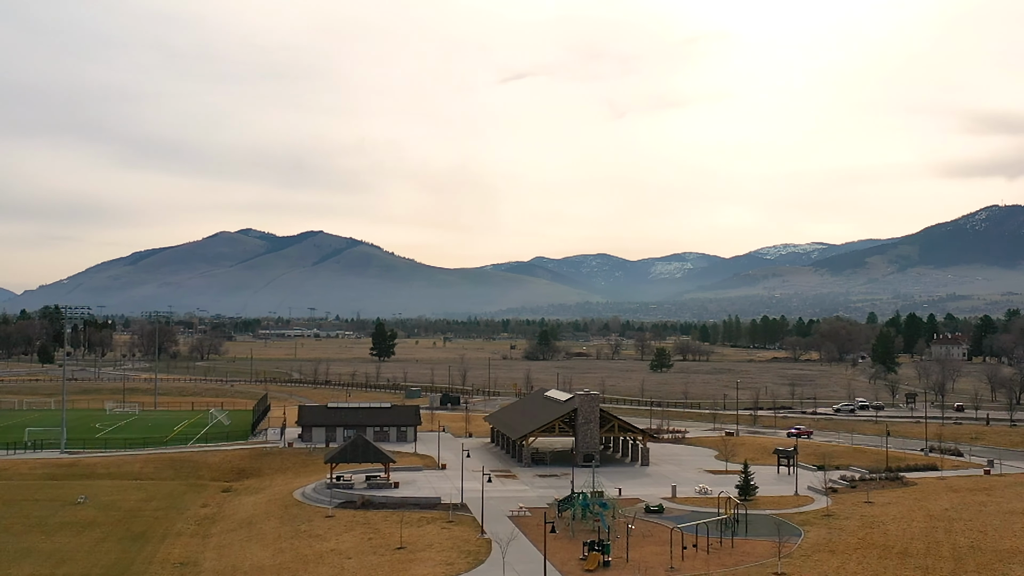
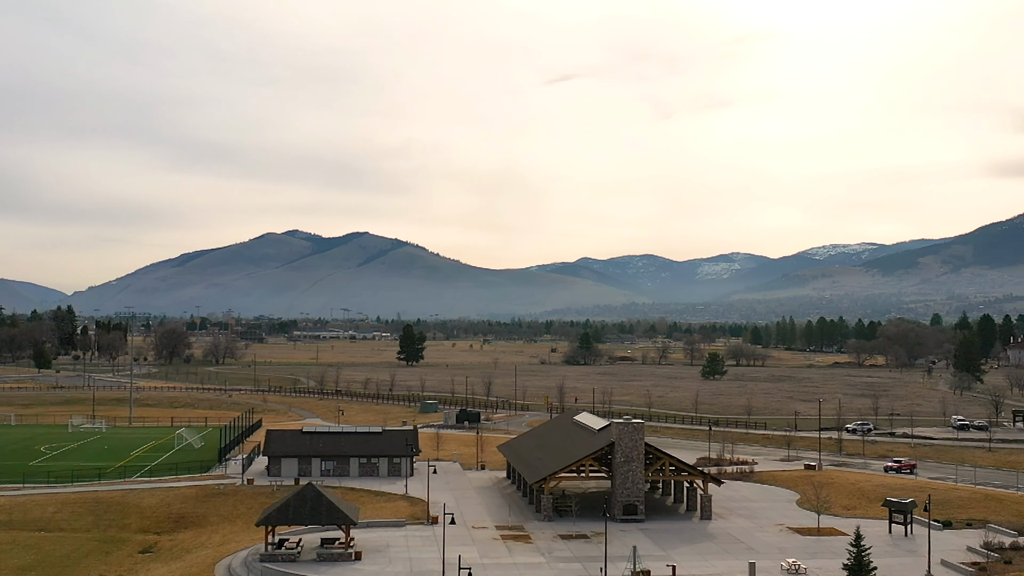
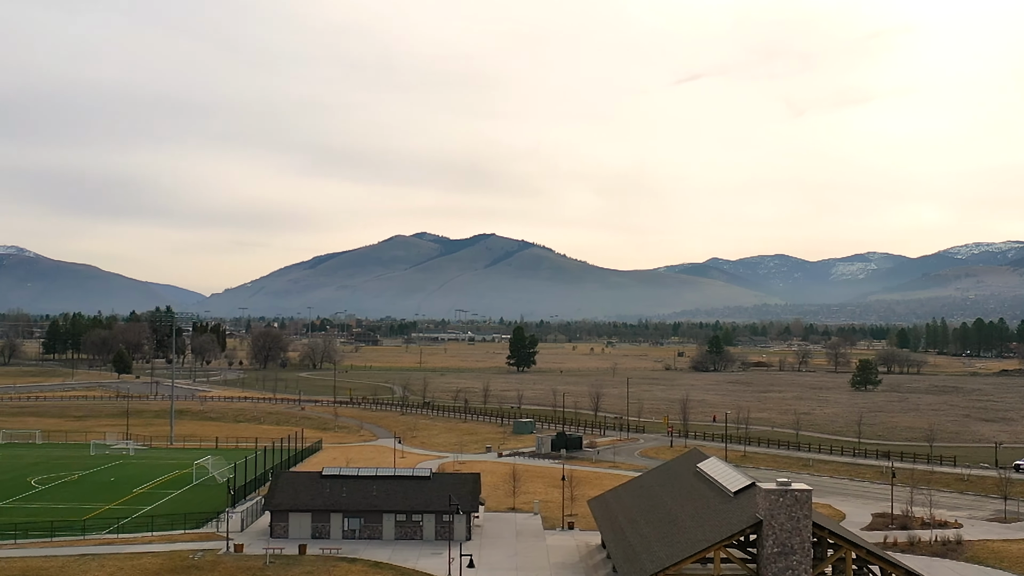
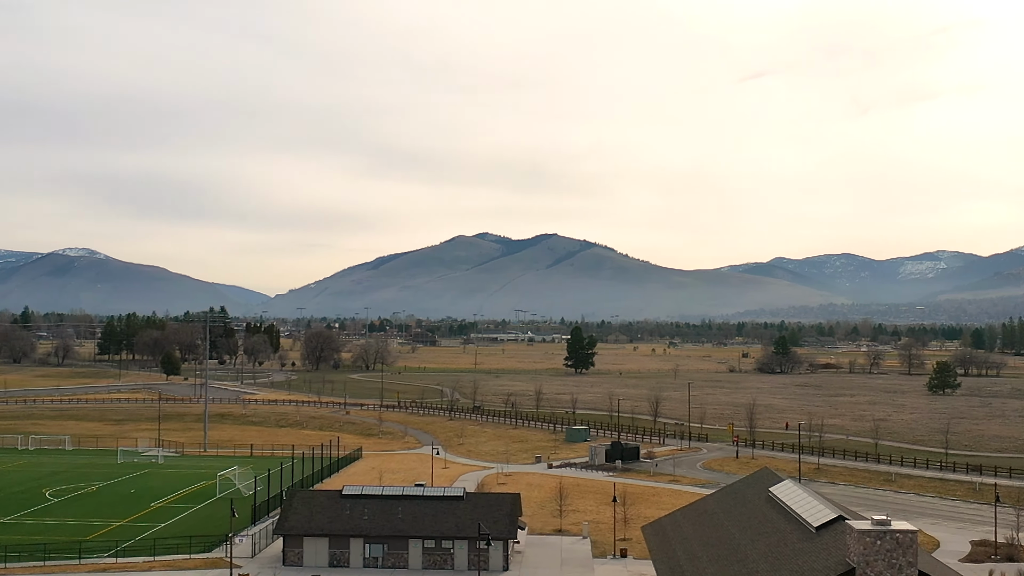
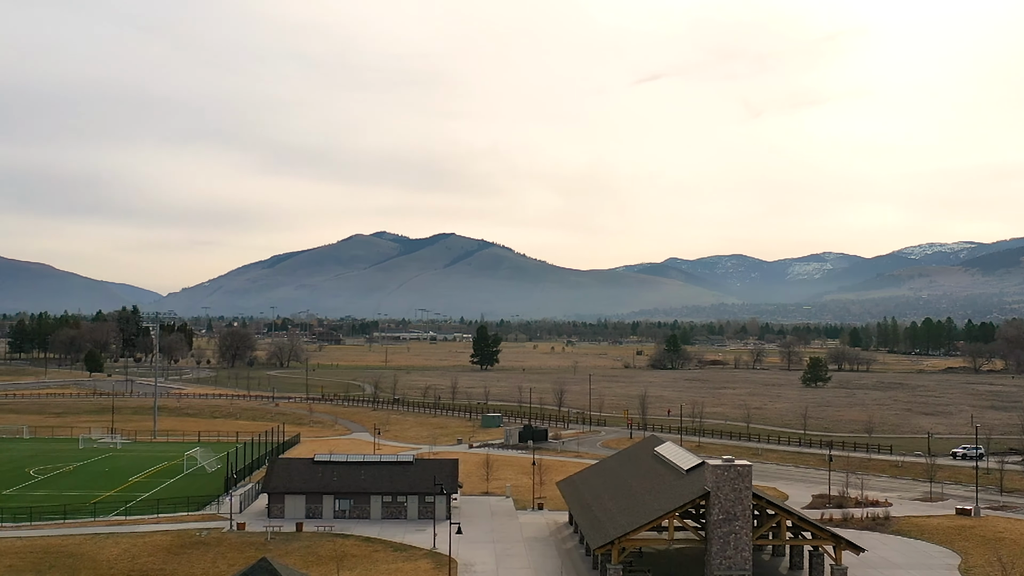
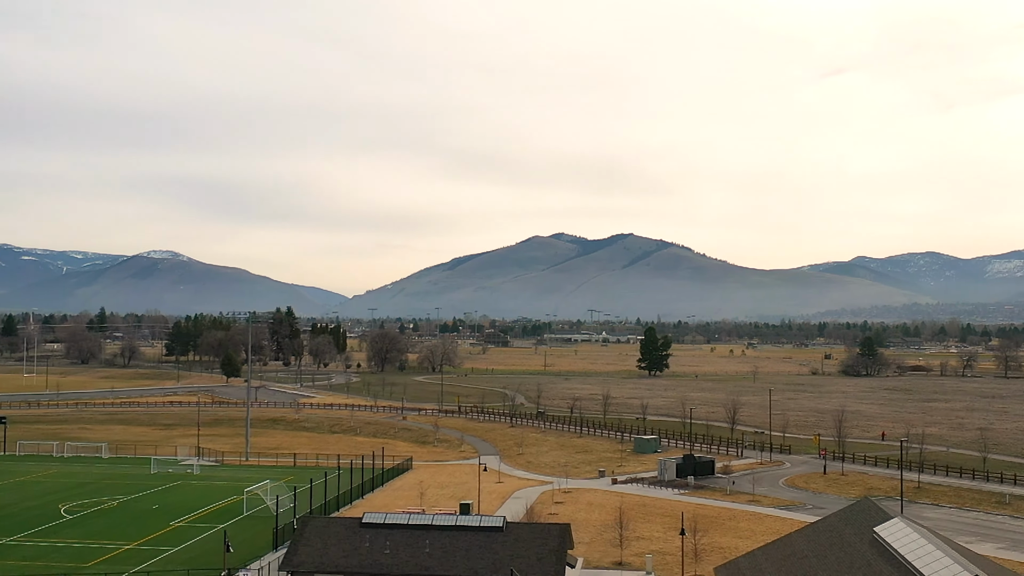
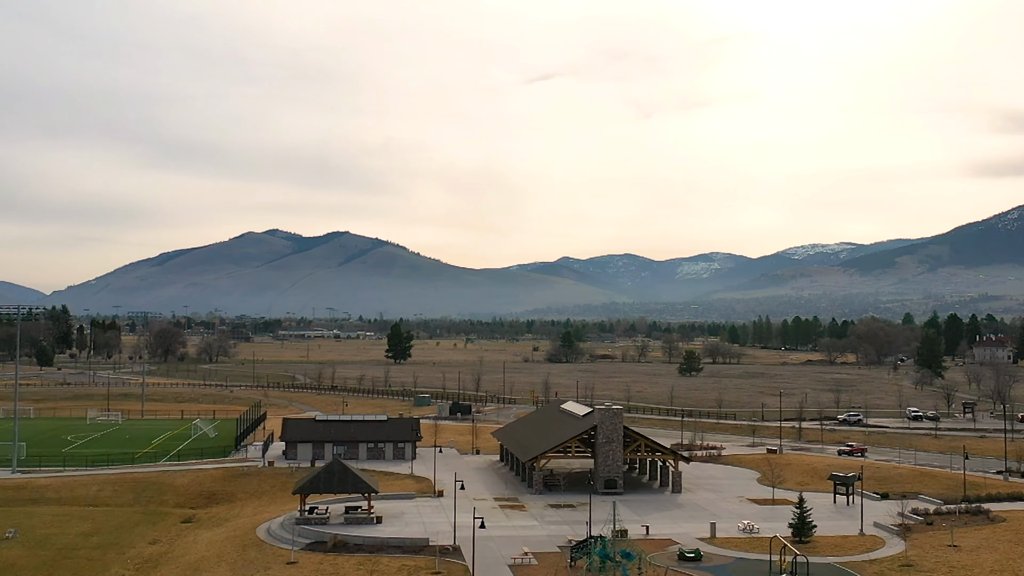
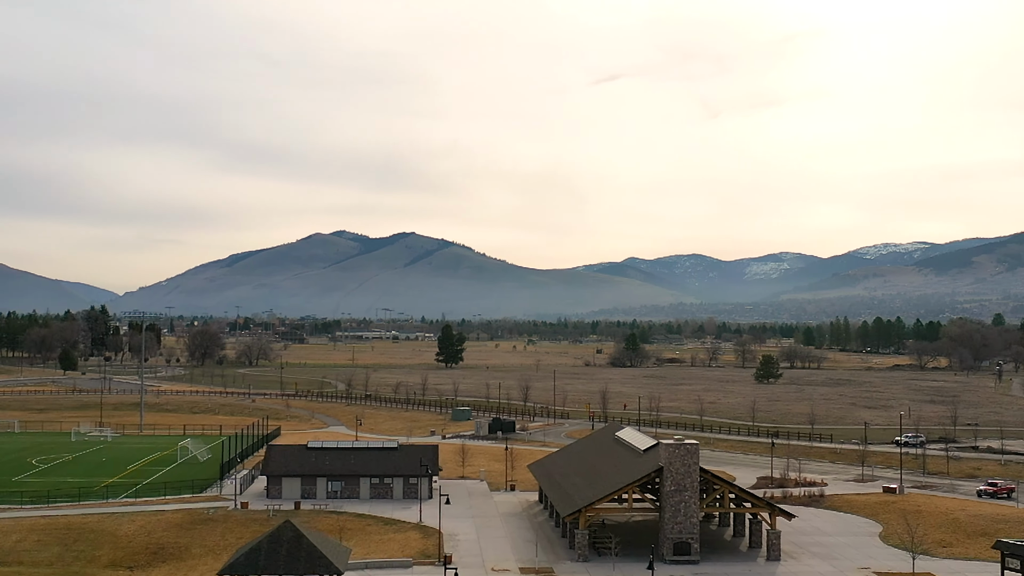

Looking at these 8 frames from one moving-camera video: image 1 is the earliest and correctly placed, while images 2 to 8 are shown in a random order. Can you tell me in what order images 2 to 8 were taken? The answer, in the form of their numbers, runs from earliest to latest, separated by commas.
7, 2, 8, 5, 3, 4, 6
